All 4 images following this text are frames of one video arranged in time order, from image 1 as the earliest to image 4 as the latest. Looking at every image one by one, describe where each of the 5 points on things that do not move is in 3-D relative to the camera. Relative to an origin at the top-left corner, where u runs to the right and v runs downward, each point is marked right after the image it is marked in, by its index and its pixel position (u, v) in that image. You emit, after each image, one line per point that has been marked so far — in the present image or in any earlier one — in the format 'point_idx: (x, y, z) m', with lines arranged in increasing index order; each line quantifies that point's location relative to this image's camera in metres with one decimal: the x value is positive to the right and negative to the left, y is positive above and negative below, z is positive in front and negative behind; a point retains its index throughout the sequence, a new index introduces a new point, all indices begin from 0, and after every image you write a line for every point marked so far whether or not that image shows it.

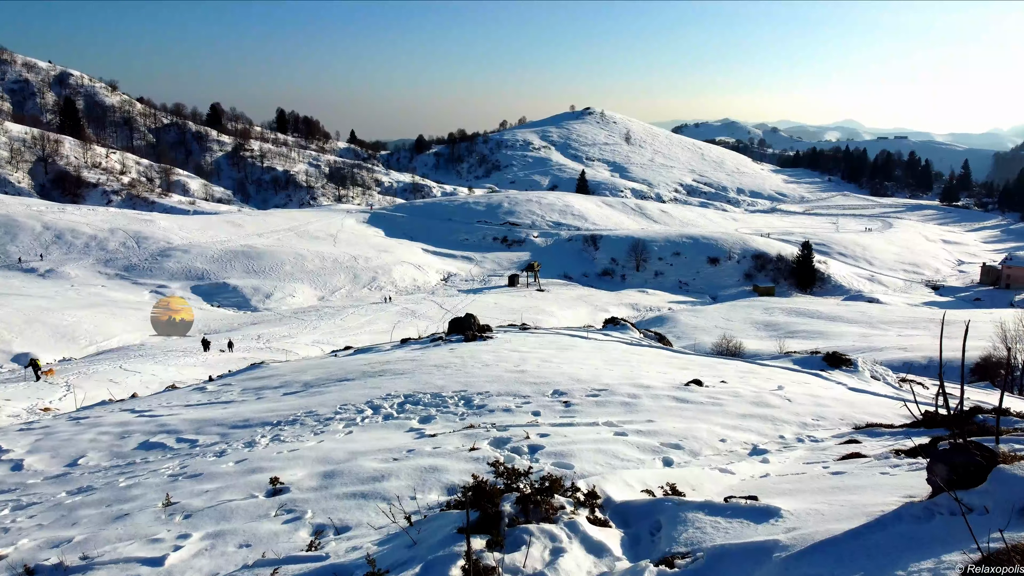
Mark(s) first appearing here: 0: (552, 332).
0: (+1.1, -1.2, +12.2) m
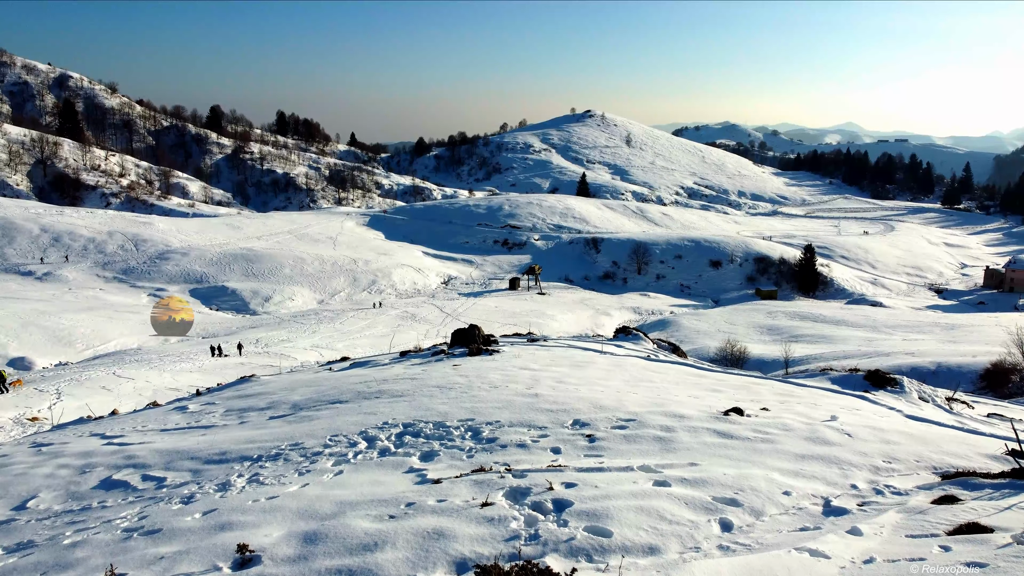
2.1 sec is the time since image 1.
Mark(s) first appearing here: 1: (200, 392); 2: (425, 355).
0: (+1.2, -1.4, +11.6) m
1: (-5.7, -1.9, +9.0) m
2: (-1.8, -1.5, +10.3) m
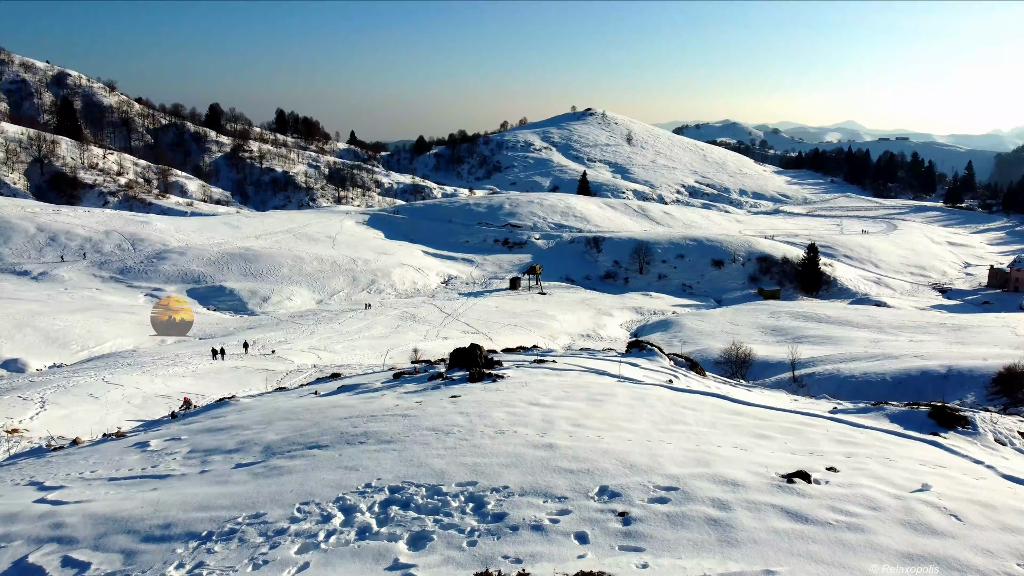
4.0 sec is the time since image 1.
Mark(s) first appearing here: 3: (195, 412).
0: (+1.3, -1.6, +10.8) m
1: (-5.6, -2.1, +8.2) m
2: (-1.7, -1.7, +9.5) m
3: (-5.4, -2.1, +8.4) m
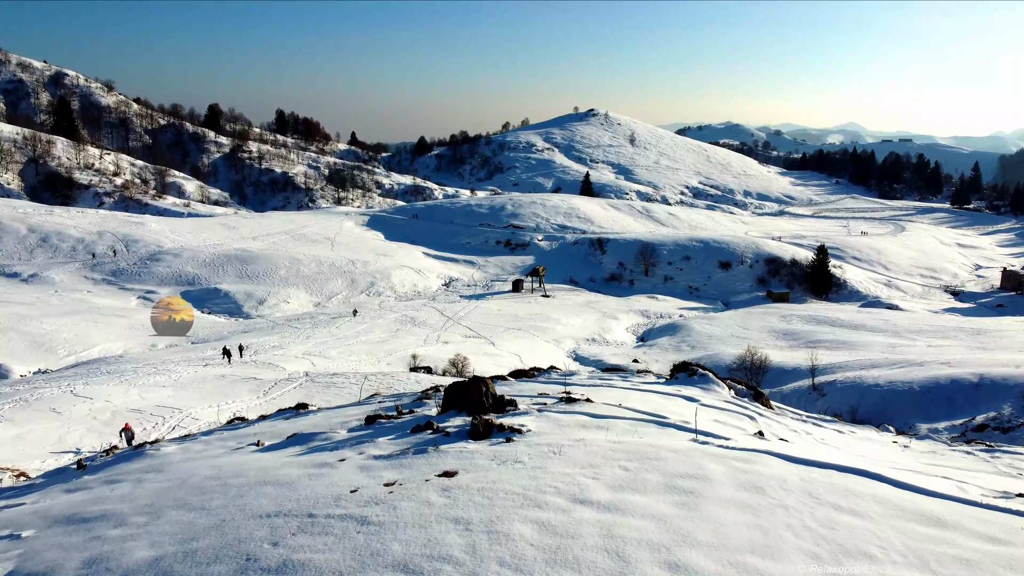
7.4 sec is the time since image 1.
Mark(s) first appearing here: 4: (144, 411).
0: (+1.5, -1.7, +8.7) m
1: (-5.4, -2.2, +6.1) m
2: (-1.5, -1.8, +7.3) m
3: (-5.2, -2.2, +6.3) m
4: (-13.9, -4.6, +18.3) m
